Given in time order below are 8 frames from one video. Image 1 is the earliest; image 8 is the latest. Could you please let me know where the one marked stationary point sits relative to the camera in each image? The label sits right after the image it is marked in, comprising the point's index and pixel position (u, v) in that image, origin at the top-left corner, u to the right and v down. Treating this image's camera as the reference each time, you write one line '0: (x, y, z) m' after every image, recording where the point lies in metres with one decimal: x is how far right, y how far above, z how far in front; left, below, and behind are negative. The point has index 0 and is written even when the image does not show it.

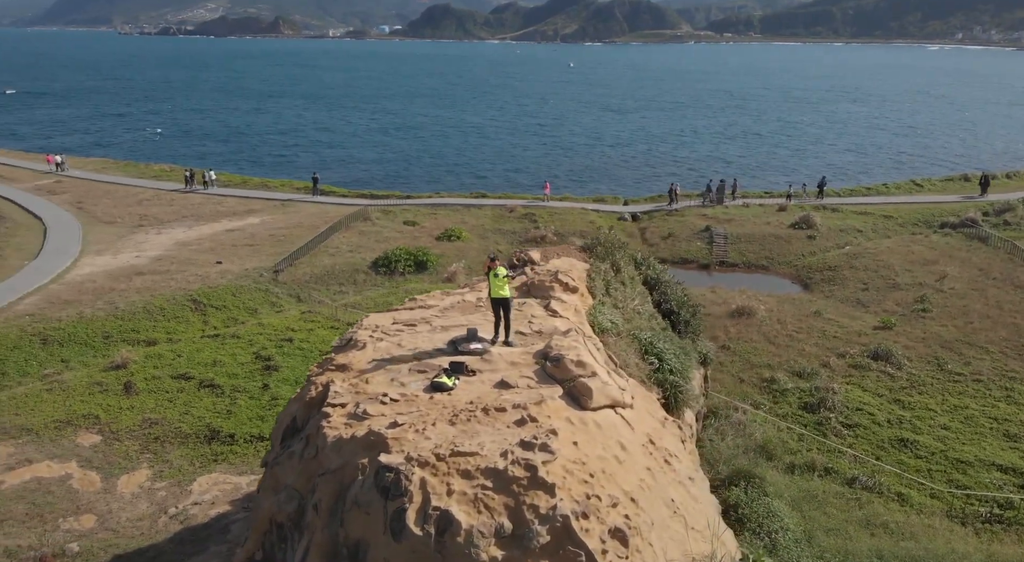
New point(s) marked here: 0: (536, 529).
0: (+0.2, -2.9, +9.9) m
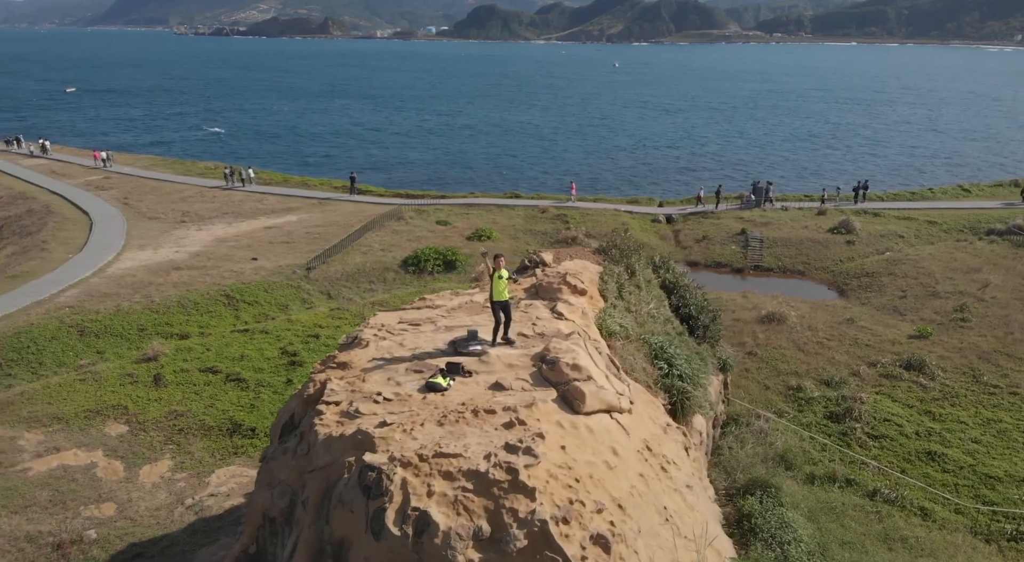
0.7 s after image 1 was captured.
0: (0.0, -2.9, +9.9) m
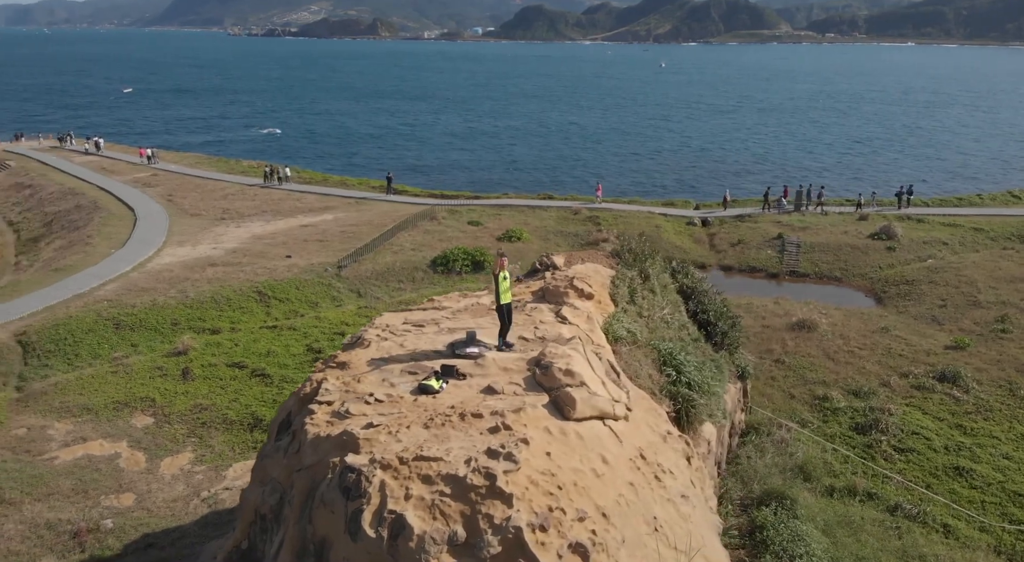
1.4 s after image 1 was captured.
0: (-0.3, -3.0, +9.9) m
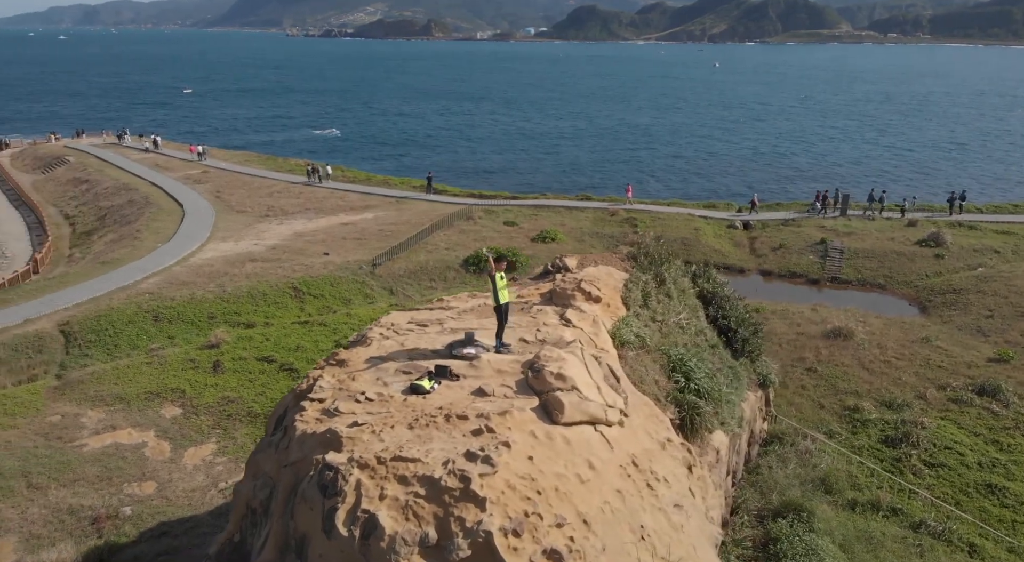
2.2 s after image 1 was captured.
0: (-0.6, -3.0, +9.8) m
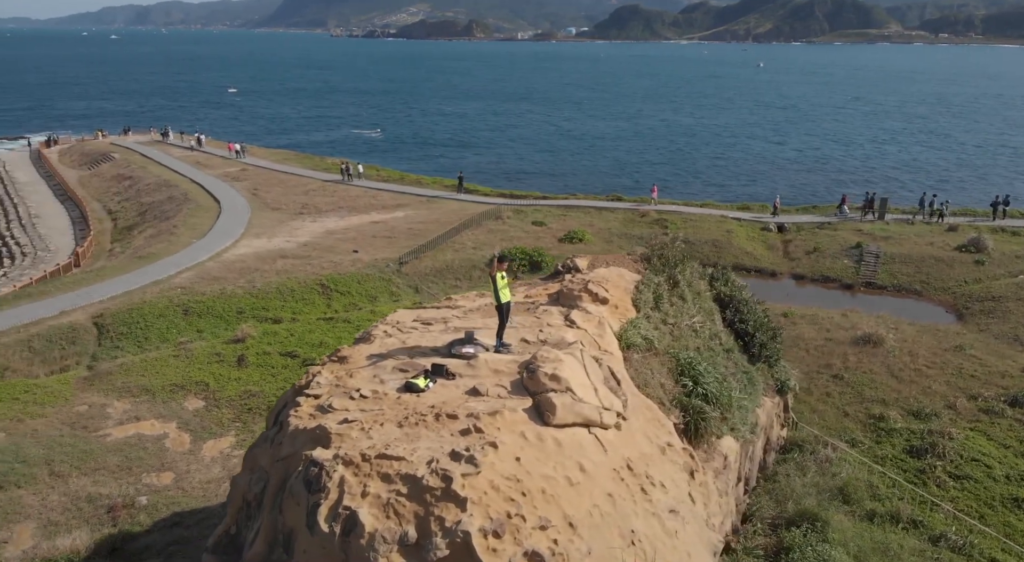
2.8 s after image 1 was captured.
0: (-0.9, -3.0, +9.8) m
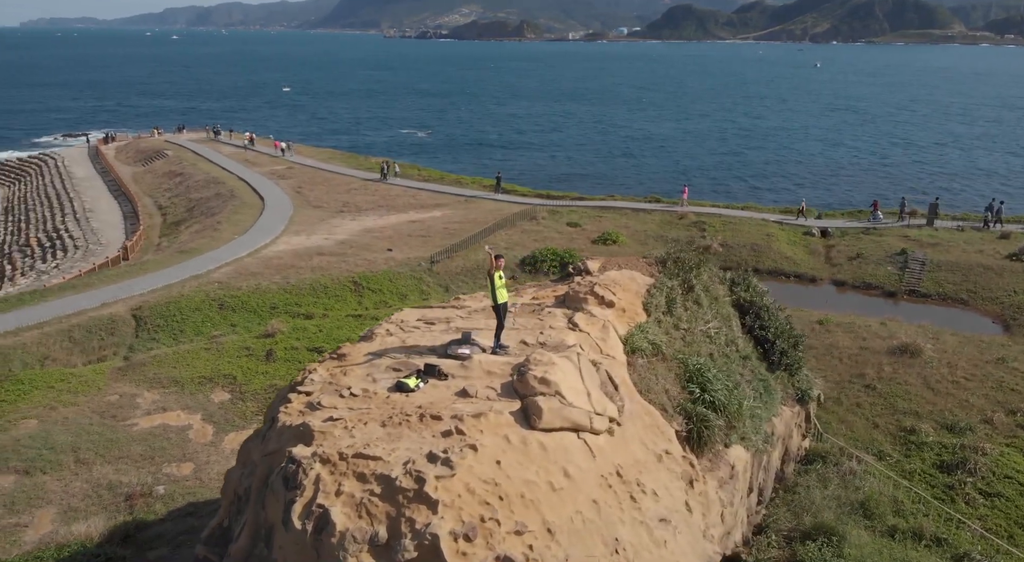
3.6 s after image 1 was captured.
0: (-1.2, -3.0, +9.8) m
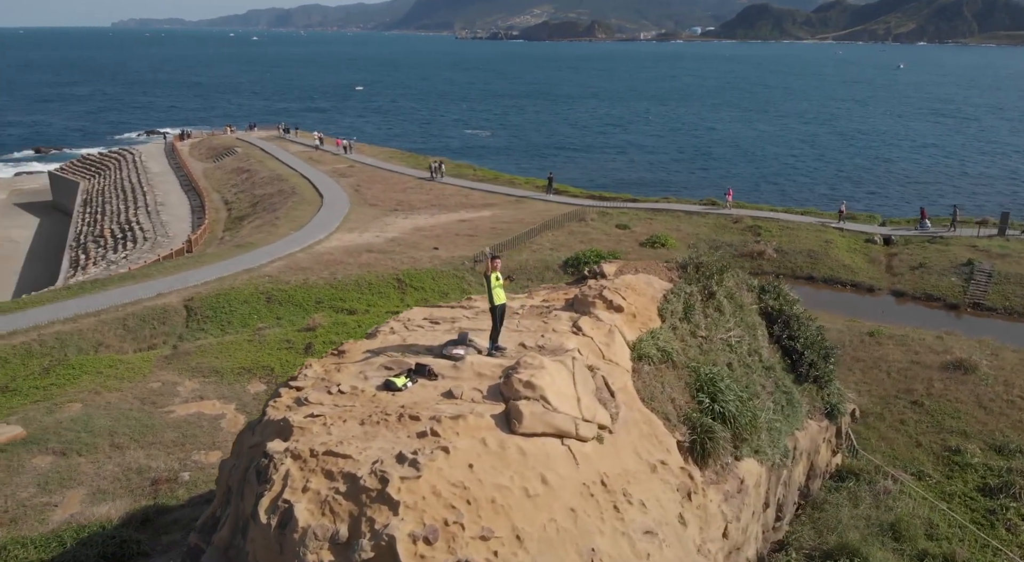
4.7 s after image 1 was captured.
0: (-1.7, -3.0, +9.7) m
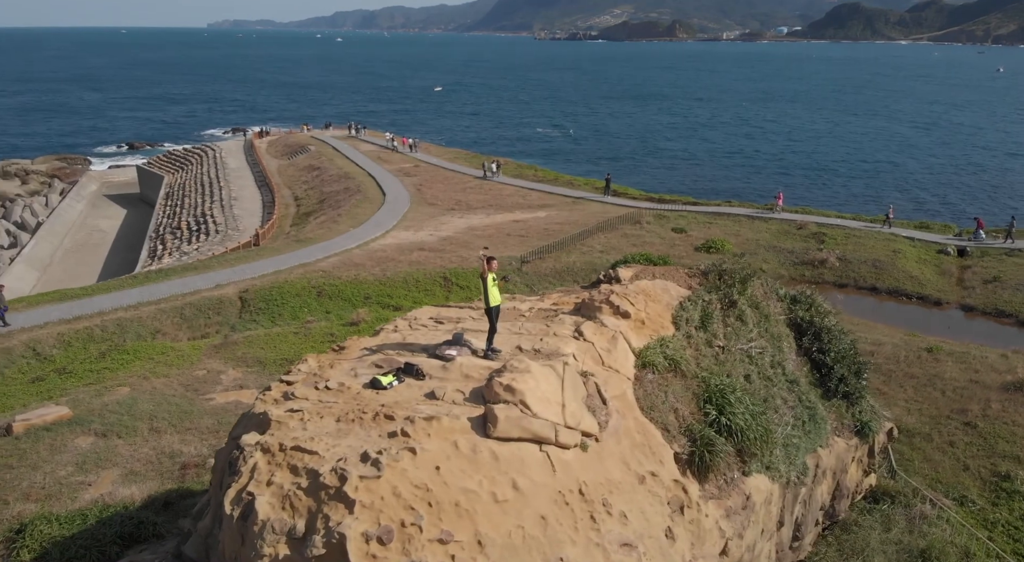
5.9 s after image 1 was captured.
0: (-2.2, -2.9, +9.8) m
